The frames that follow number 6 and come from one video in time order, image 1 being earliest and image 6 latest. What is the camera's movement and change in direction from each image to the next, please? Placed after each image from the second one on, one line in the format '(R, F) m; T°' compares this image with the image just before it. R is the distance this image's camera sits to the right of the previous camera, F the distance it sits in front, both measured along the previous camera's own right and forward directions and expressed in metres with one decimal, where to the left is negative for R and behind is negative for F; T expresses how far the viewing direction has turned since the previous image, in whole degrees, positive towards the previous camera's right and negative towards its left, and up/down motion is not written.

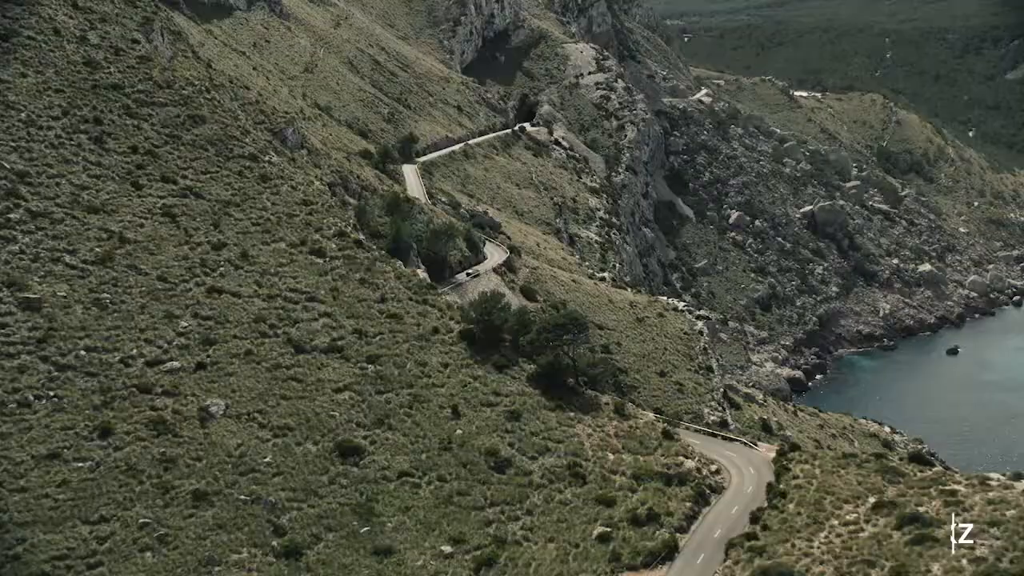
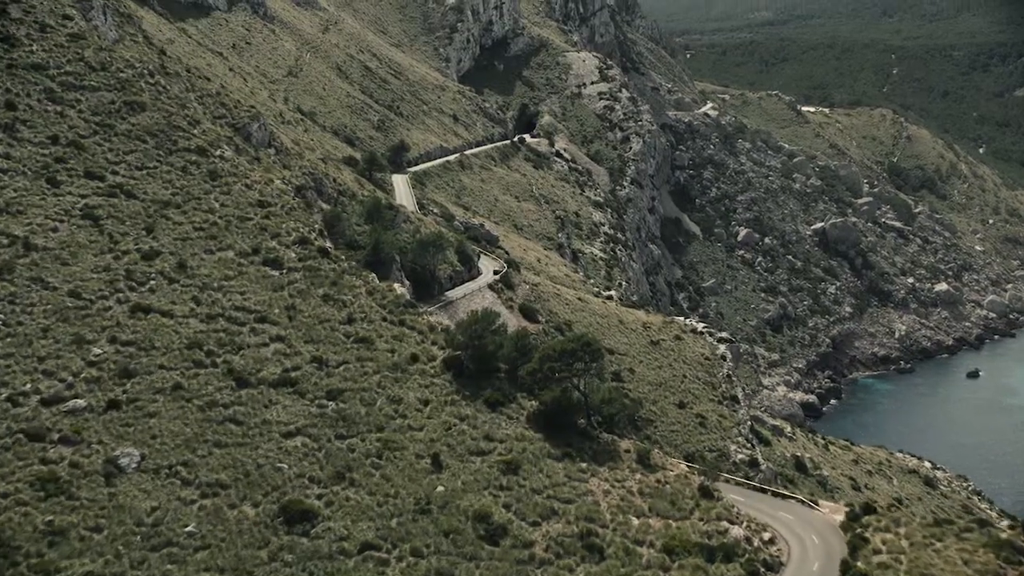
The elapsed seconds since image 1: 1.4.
(+0.1, +8.0) m; 0°
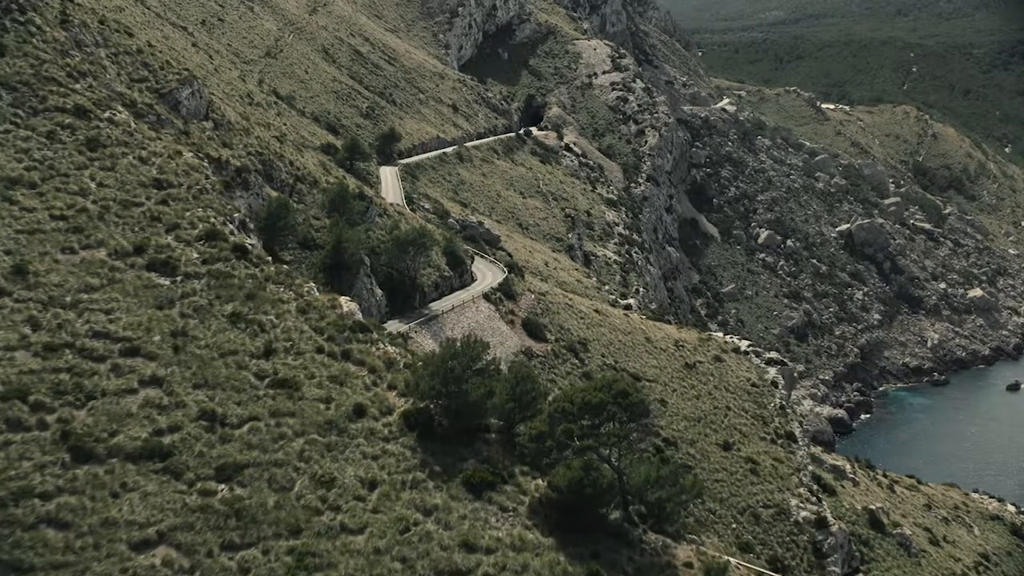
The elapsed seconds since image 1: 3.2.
(+0.2, +11.6) m; 0°
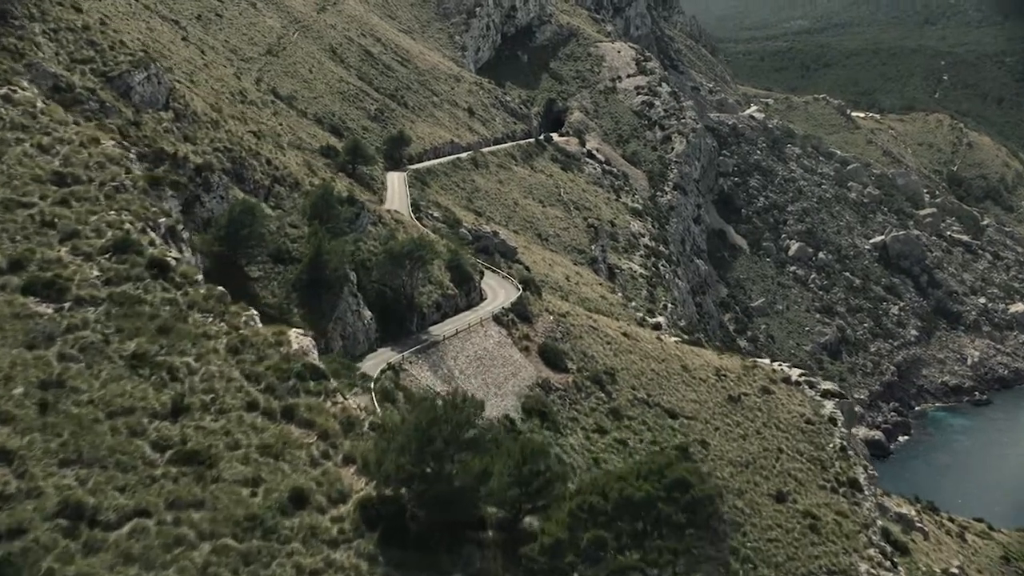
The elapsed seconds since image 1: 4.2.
(+0.2, +6.9) m; -1°
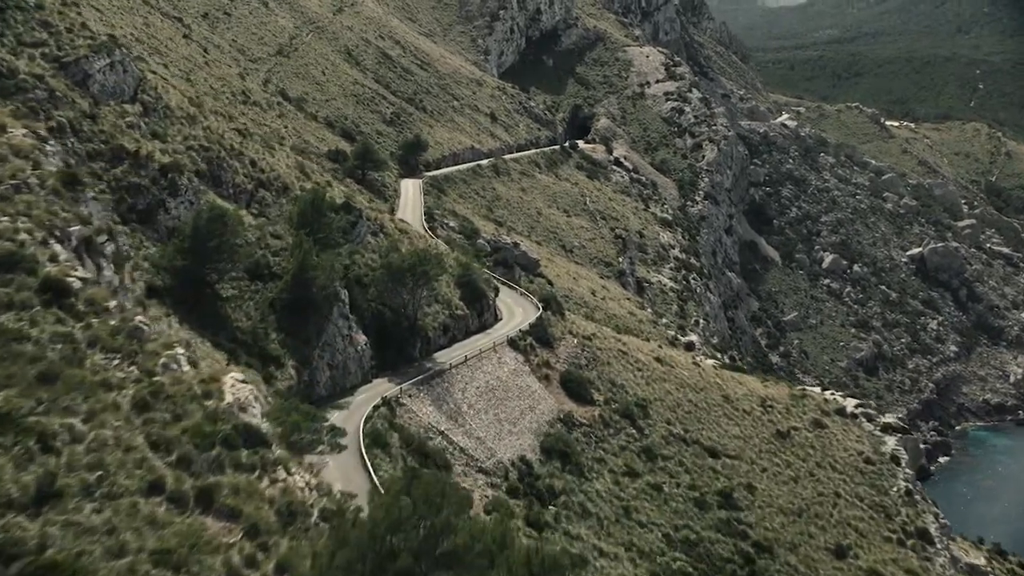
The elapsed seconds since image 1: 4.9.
(+0.2, +5.0) m; -1°
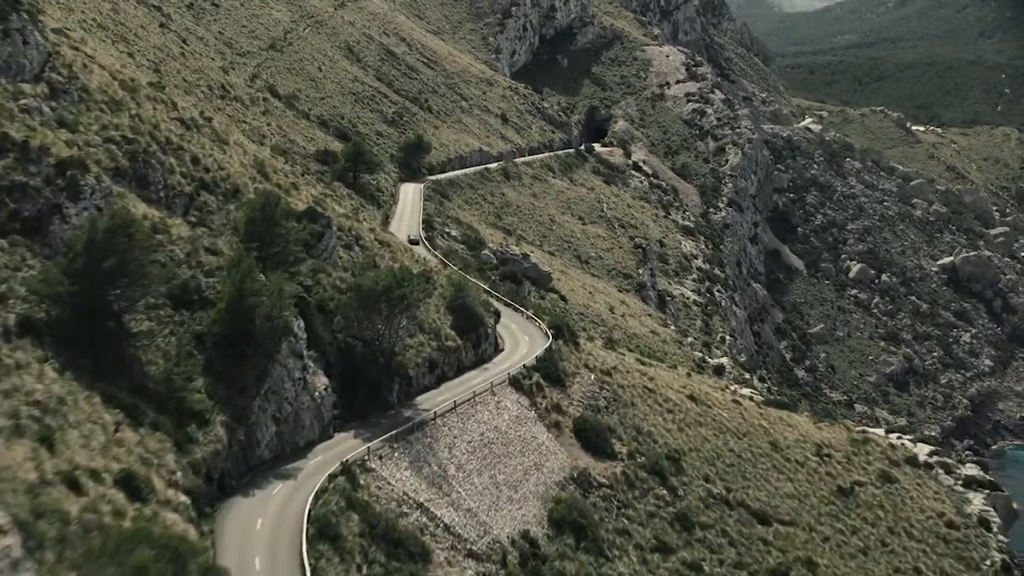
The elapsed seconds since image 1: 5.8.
(+0.3, +6.7) m; -1°
